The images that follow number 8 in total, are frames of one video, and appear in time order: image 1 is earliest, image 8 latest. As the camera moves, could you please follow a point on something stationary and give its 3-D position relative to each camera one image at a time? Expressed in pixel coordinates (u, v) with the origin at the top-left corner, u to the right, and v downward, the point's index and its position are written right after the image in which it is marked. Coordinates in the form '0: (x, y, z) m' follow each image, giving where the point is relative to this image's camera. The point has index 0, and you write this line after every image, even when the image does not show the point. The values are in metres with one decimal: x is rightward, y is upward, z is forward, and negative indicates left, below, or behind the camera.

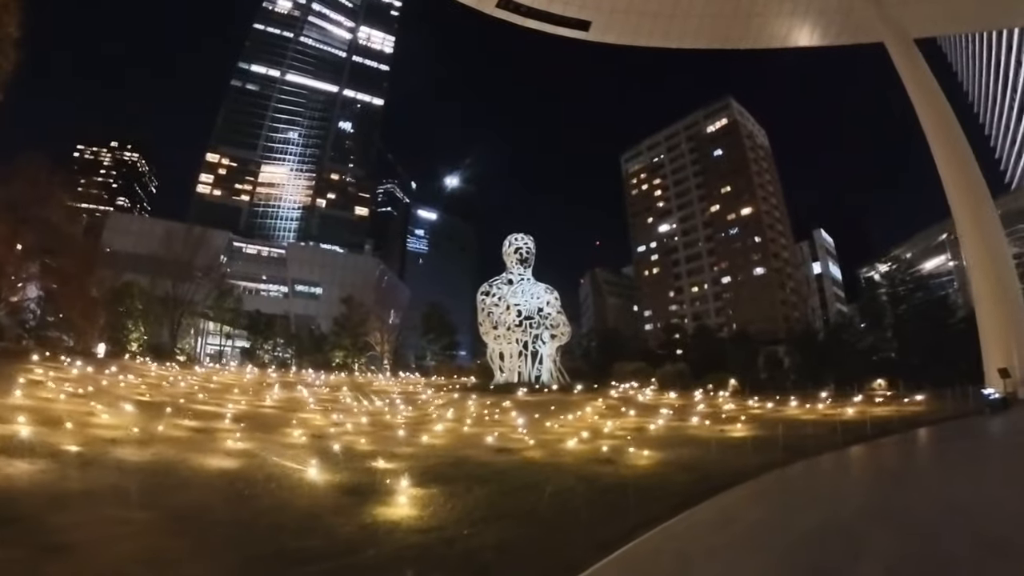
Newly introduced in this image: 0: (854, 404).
0: (+6.3, -2.2, +12.5) m
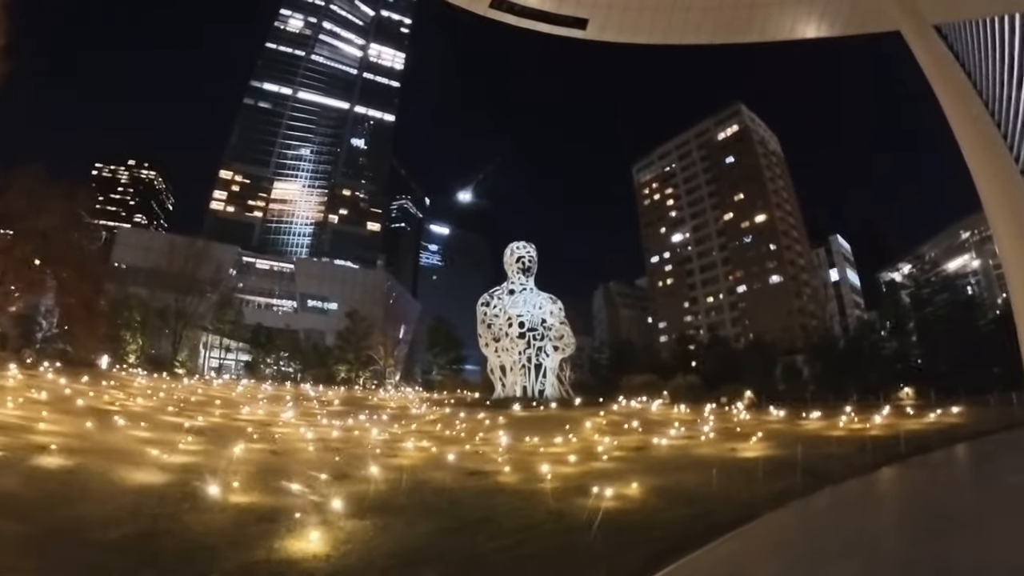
0: (+6.2, -2.2, +11.3) m
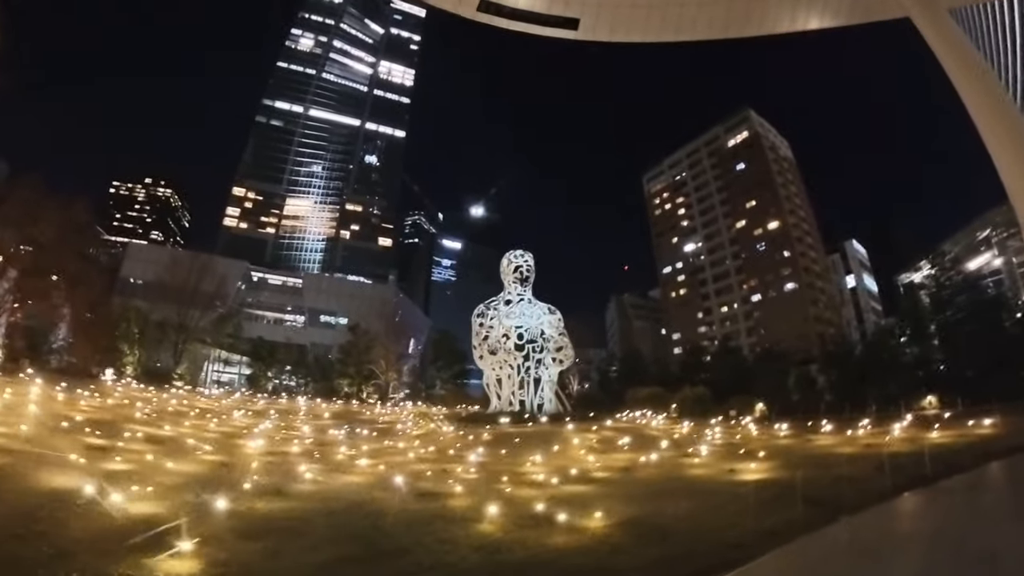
0: (+5.9, -2.1, +10.2) m
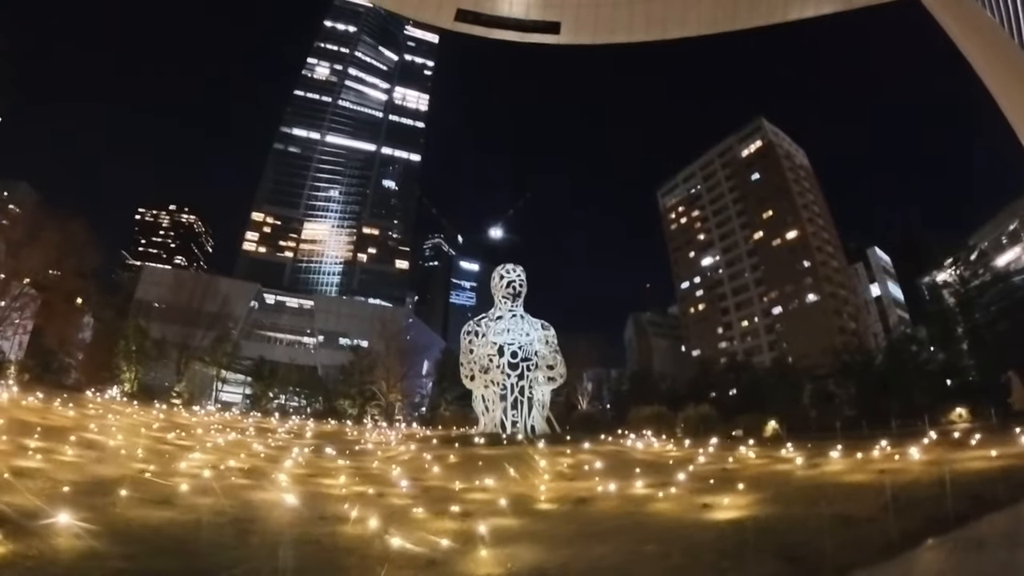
0: (+5.3, -2.1, +8.6) m
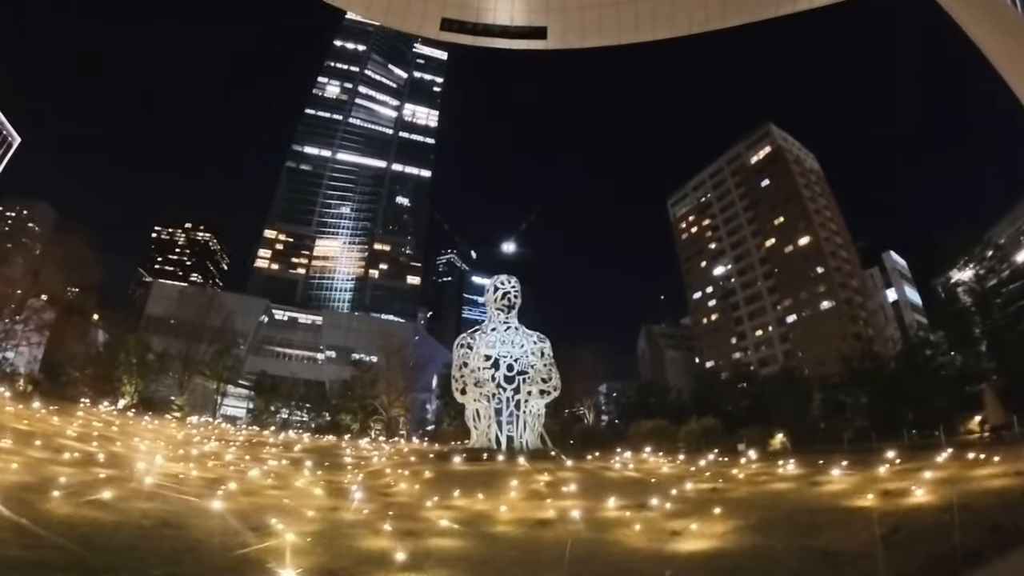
0: (+4.8, -2.0, +7.6) m
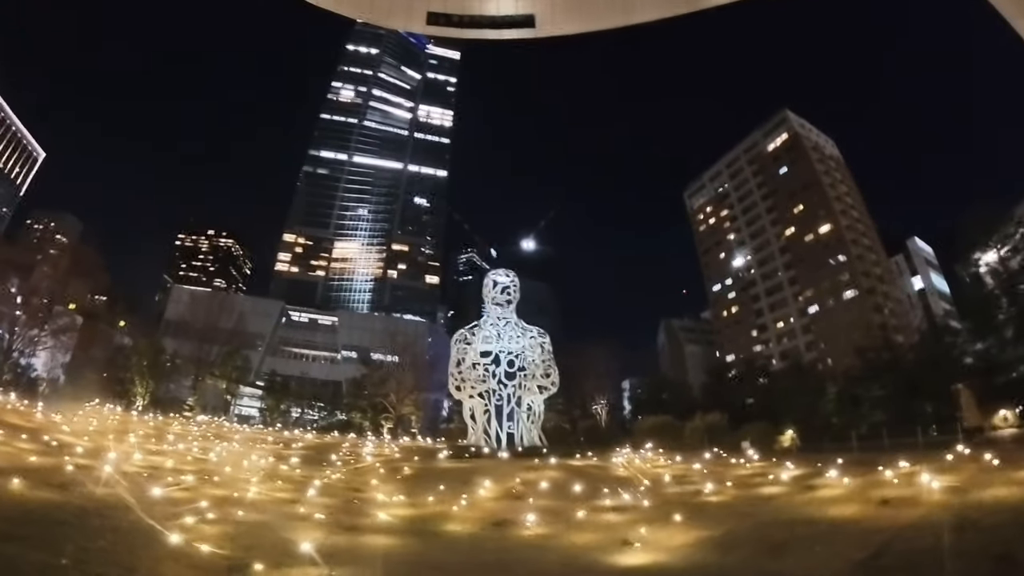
0: (+4.4, -1.8, +6.7) m
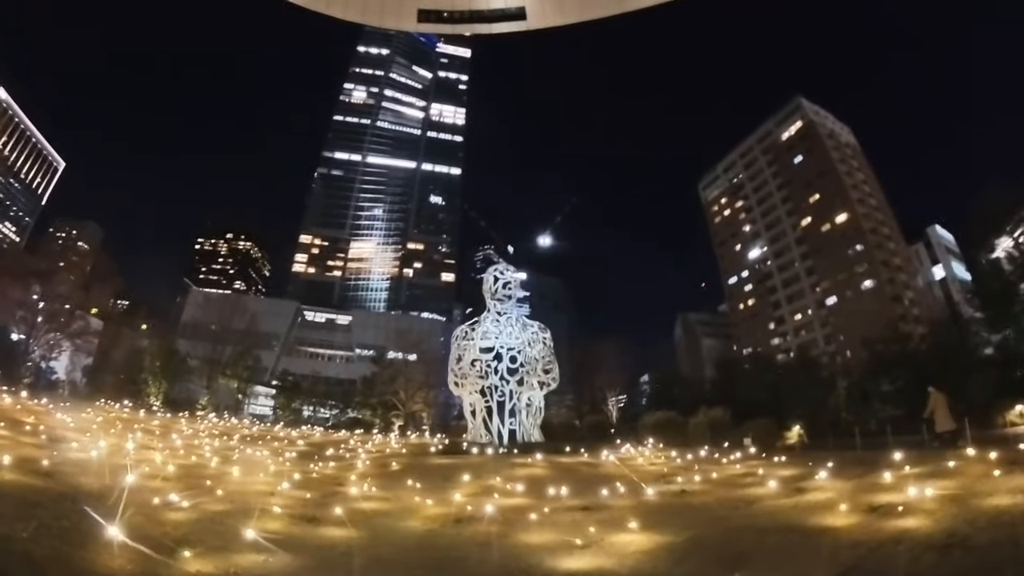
0: (+4.1, -1.6, +6.1) m
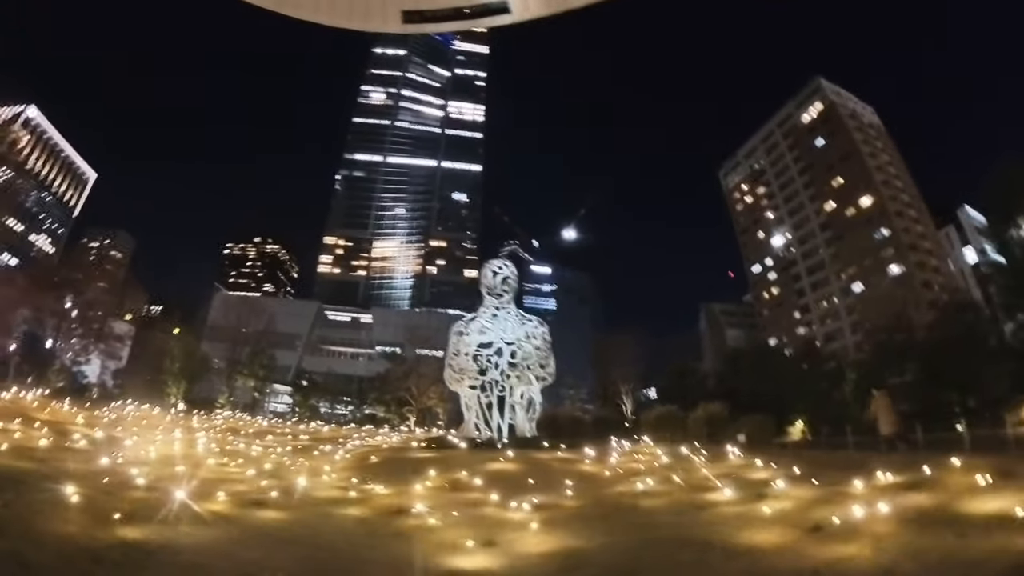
0: (+3.4, -1.5, +5.4) m
